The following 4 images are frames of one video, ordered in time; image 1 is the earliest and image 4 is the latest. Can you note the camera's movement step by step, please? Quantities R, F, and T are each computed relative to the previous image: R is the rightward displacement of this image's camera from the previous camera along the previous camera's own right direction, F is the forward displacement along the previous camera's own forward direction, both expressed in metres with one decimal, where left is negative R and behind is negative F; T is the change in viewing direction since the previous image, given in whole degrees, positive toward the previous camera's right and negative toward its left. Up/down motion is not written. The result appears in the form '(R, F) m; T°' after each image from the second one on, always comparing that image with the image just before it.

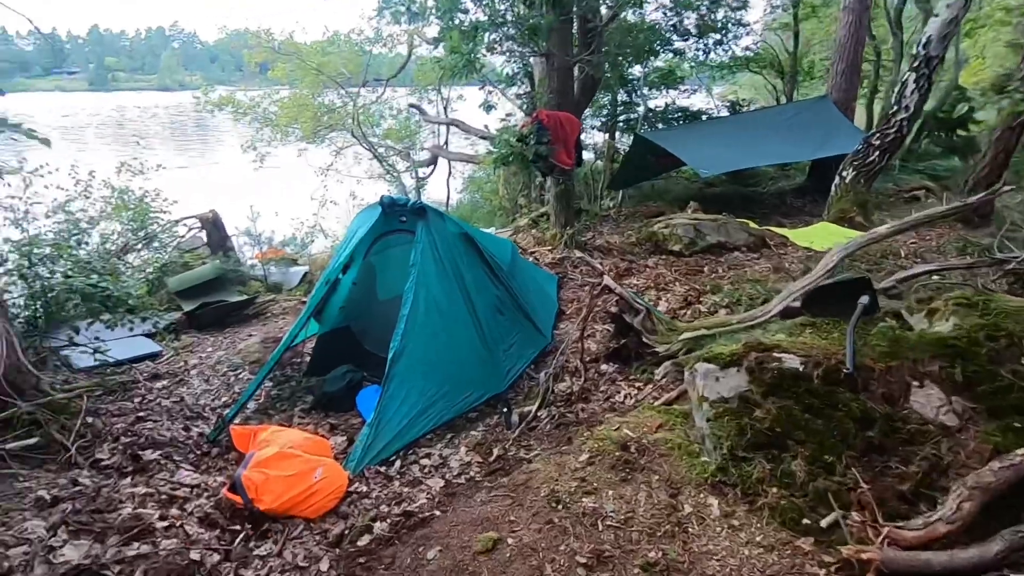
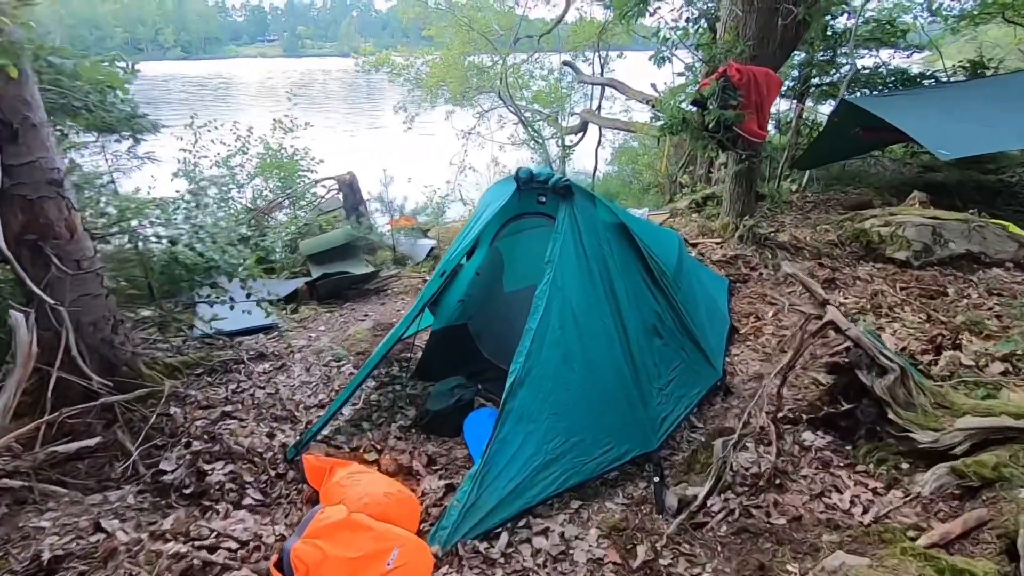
(-0.2, +0.9) m; -14°
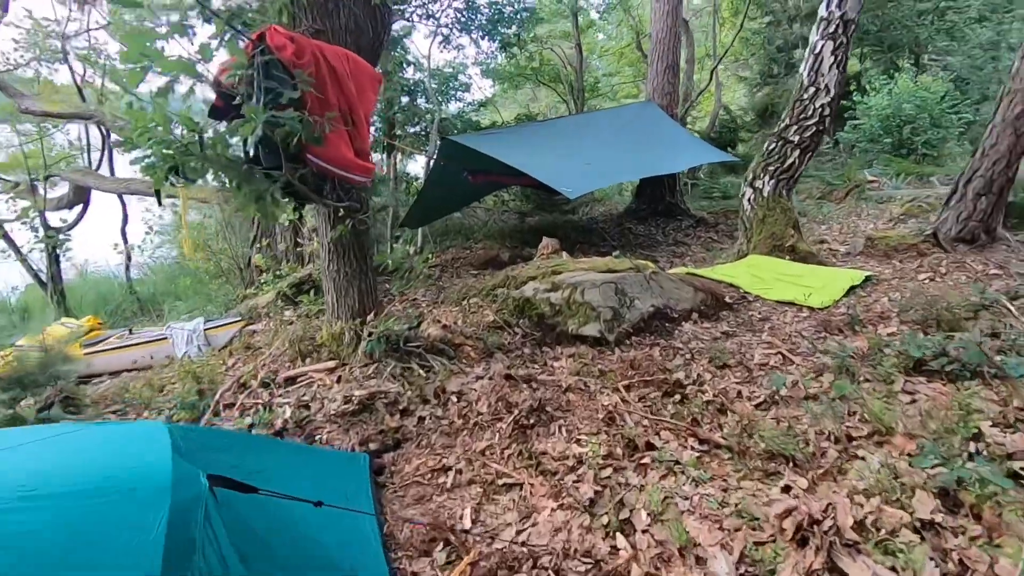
(+1.0, +2.3) m; +39°
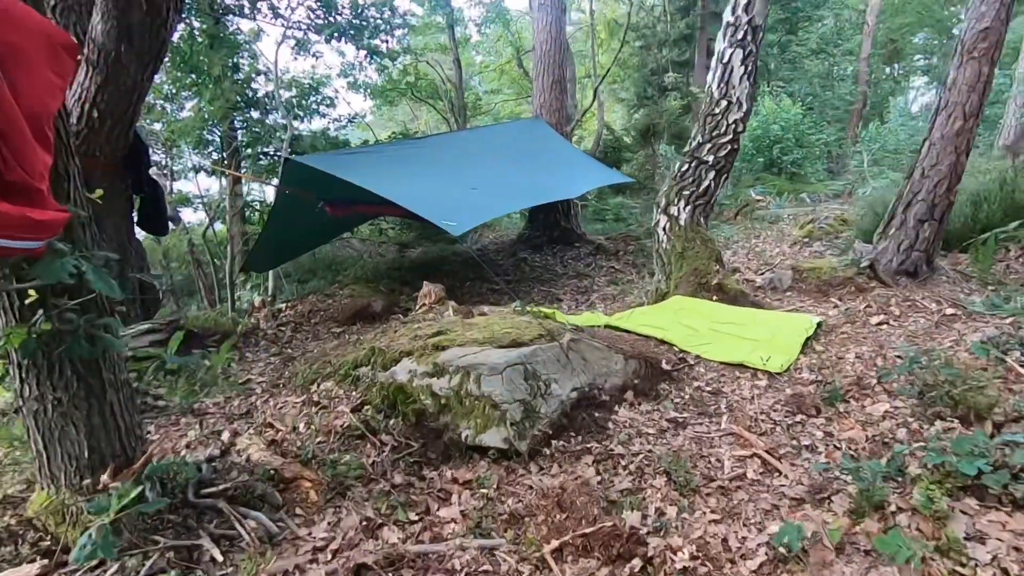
(+0.1, +1.0) m; +11°
